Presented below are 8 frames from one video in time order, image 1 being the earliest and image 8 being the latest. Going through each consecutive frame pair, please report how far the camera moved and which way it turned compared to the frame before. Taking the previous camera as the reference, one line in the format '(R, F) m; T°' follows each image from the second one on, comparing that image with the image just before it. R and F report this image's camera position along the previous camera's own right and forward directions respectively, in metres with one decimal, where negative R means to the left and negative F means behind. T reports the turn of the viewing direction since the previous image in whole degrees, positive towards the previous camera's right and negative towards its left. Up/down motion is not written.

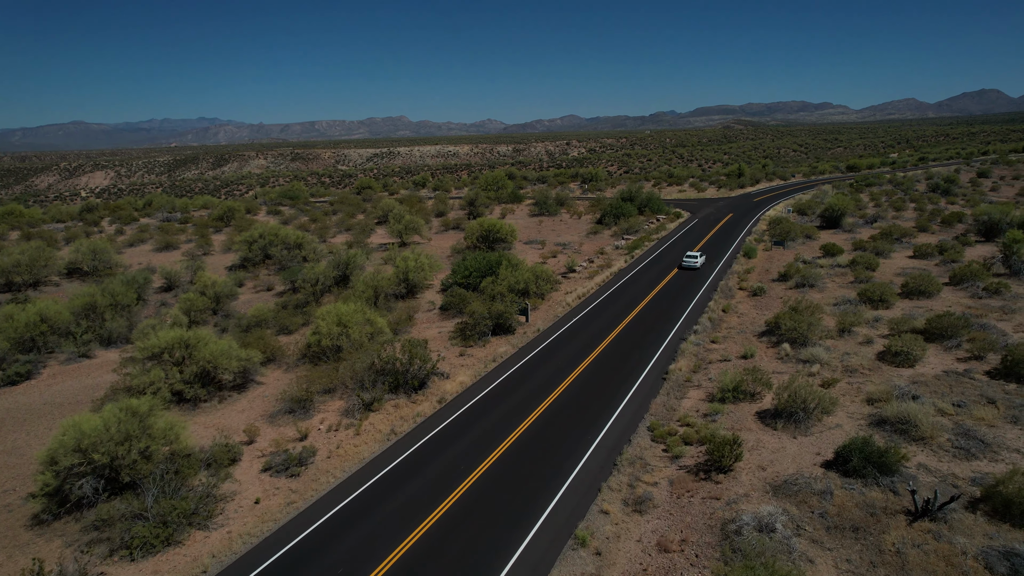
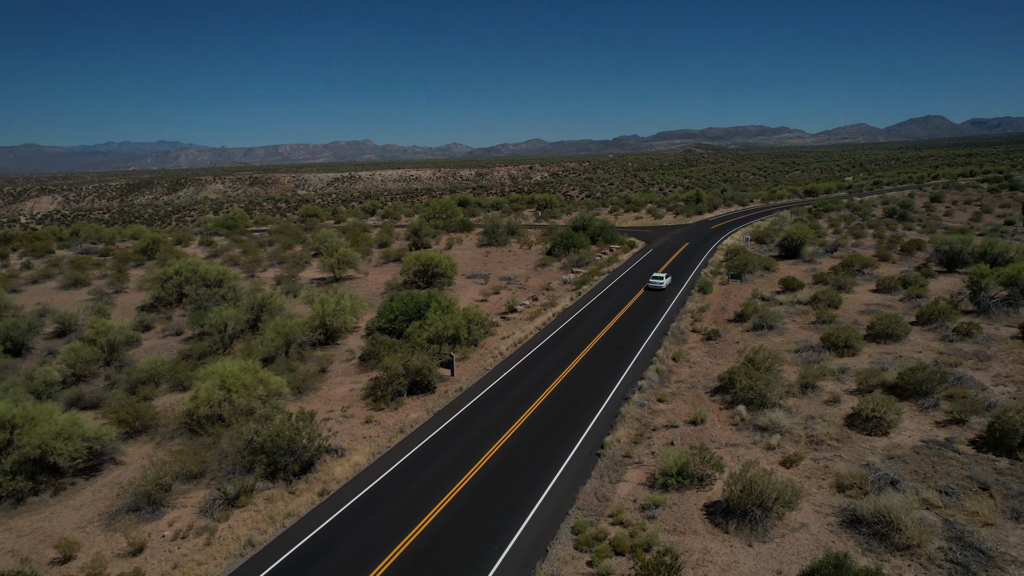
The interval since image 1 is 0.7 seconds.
(+1.3, +2.6) m; +3°
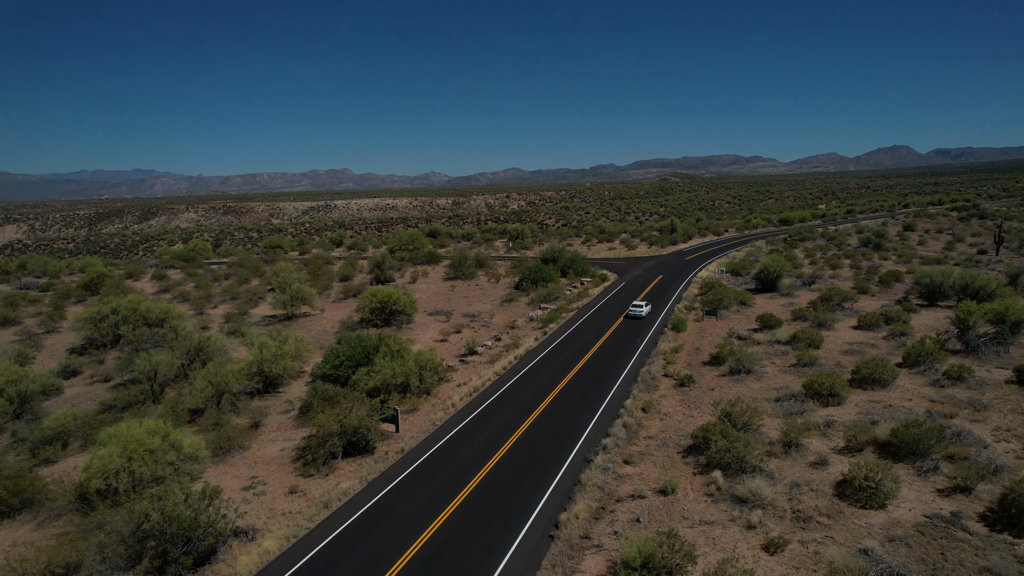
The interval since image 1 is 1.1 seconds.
(+0.7, +1.8) m; +2°
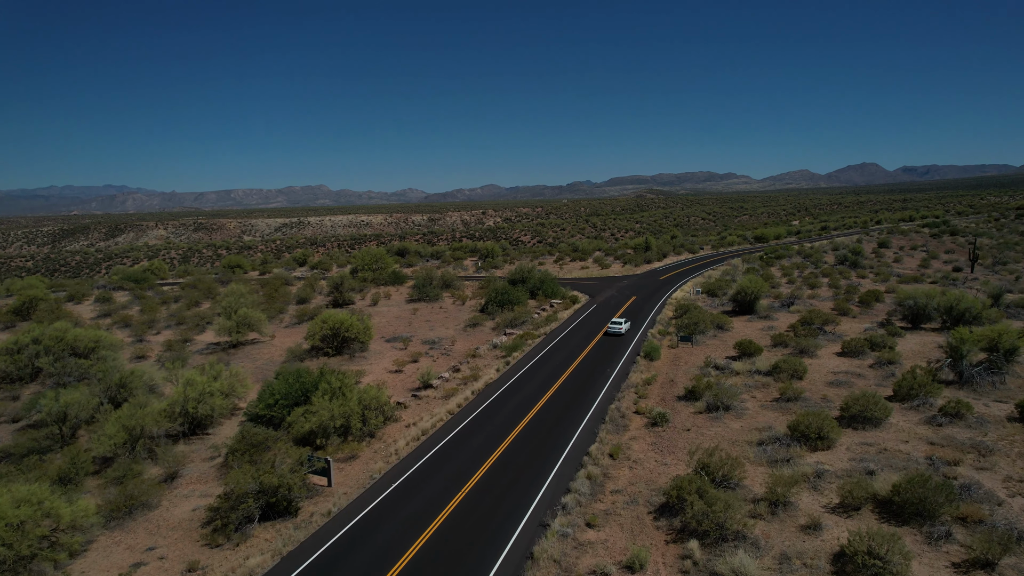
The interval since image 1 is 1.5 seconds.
(+0.7, +2.0) m; +2°
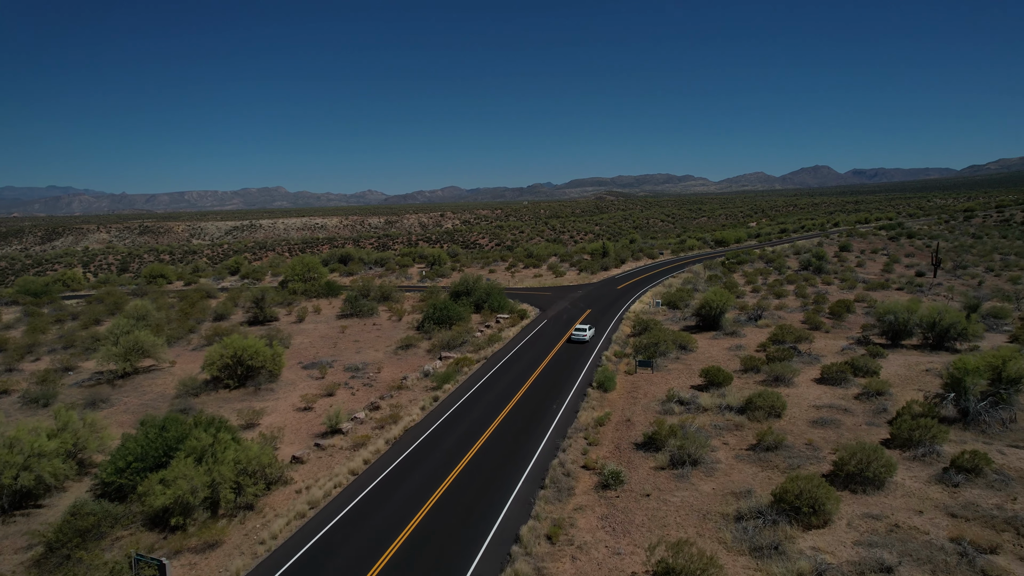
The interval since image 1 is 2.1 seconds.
(+1.0, +3.7) m; +3°
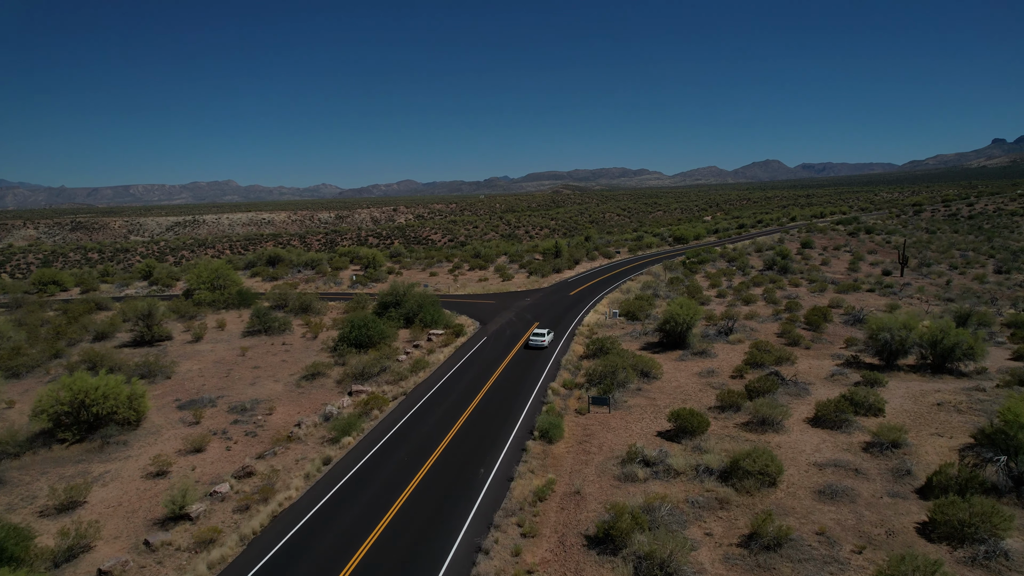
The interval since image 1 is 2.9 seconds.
(+1.0, +4.7) m; +4°
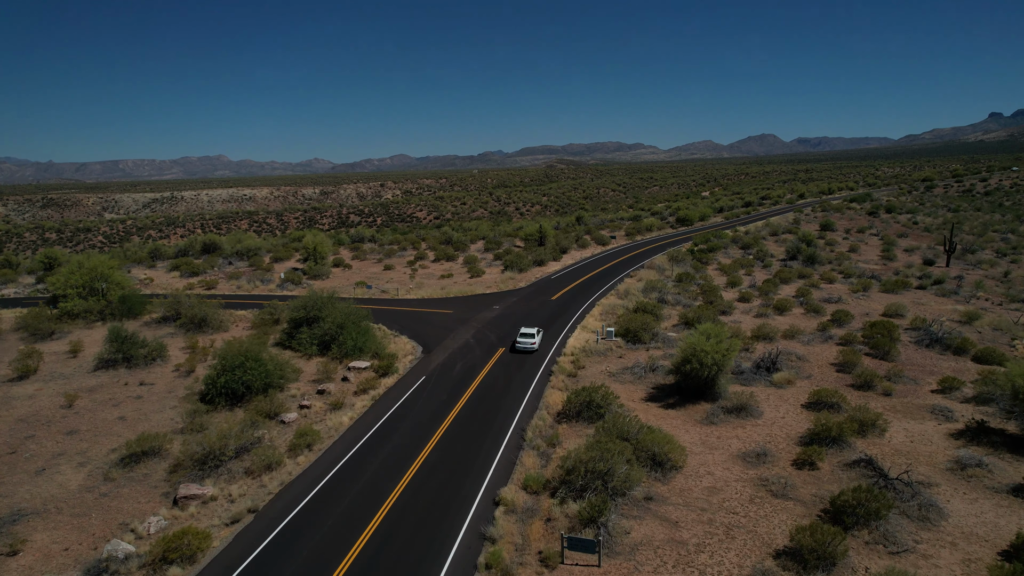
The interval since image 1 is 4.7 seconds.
(+1.3, +8.5) m; 0°
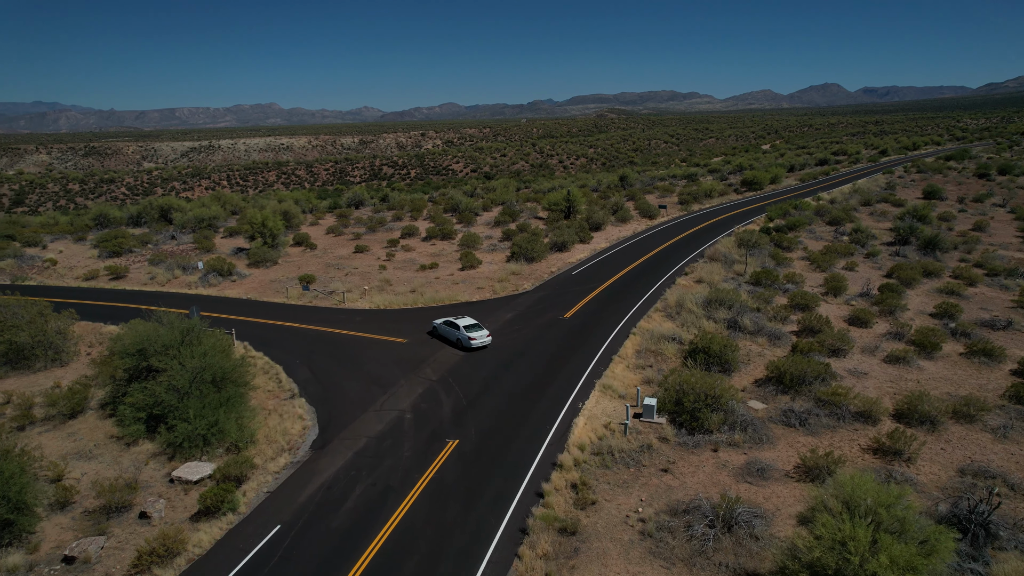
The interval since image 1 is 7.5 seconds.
(+1.6, +10.1) m; -4°
